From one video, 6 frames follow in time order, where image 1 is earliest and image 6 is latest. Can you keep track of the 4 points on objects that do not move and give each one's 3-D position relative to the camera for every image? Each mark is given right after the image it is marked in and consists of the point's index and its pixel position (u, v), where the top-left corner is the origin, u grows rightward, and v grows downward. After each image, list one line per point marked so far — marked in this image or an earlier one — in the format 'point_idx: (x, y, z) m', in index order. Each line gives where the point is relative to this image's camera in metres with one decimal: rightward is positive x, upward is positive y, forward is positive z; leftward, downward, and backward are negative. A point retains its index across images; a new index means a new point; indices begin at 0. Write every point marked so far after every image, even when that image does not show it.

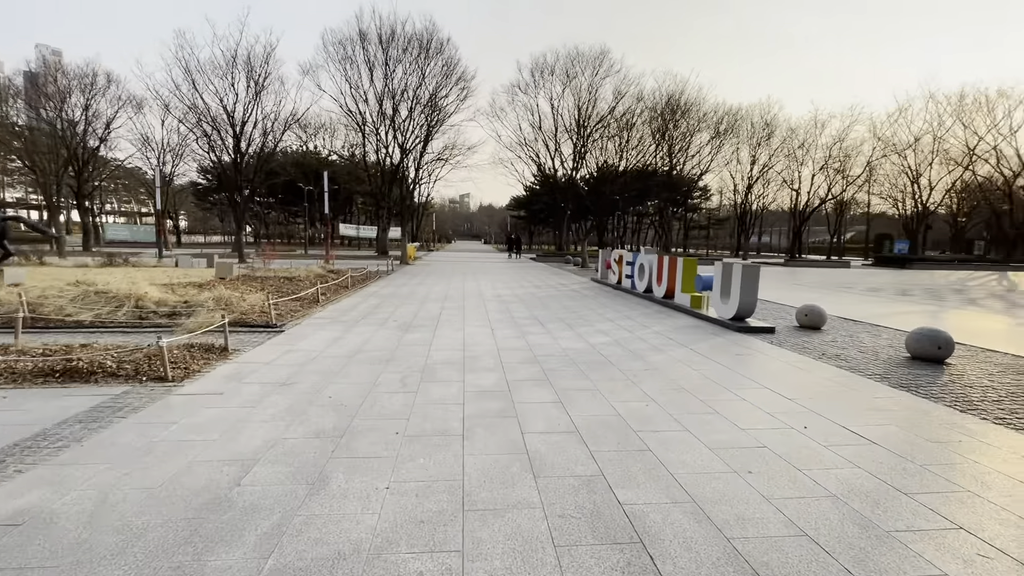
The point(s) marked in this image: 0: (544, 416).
0: (+0.3, -1.2, +4.4) m
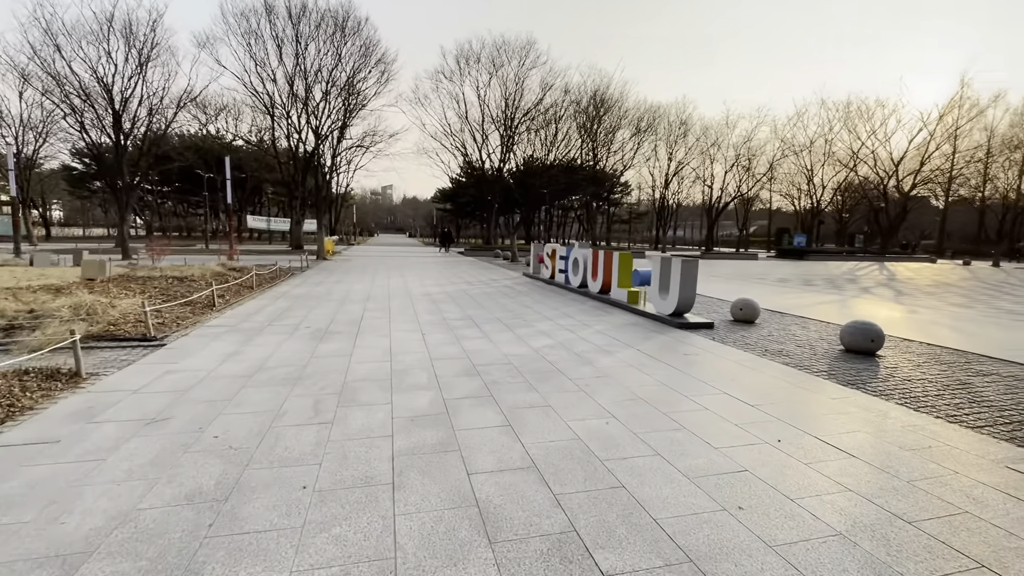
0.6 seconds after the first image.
0: (-0.2, -1.2, +3.6) m
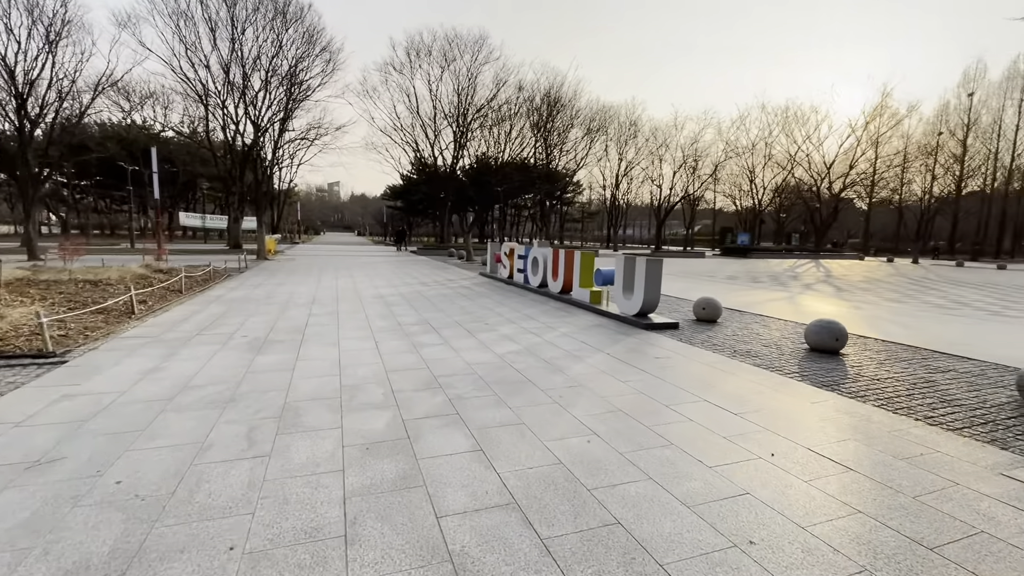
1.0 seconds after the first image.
0: (-0.3, -1.3, +3.1) m
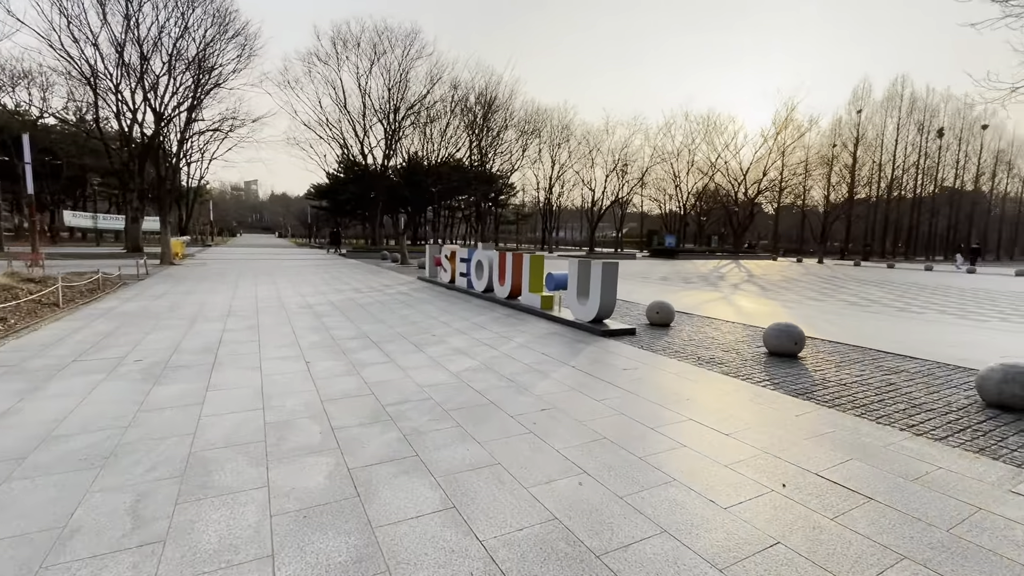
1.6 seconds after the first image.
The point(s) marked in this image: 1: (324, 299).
0: (-0.4, -1.4, +2.4) m
1: (-4.4, -0.3, +11.1) m
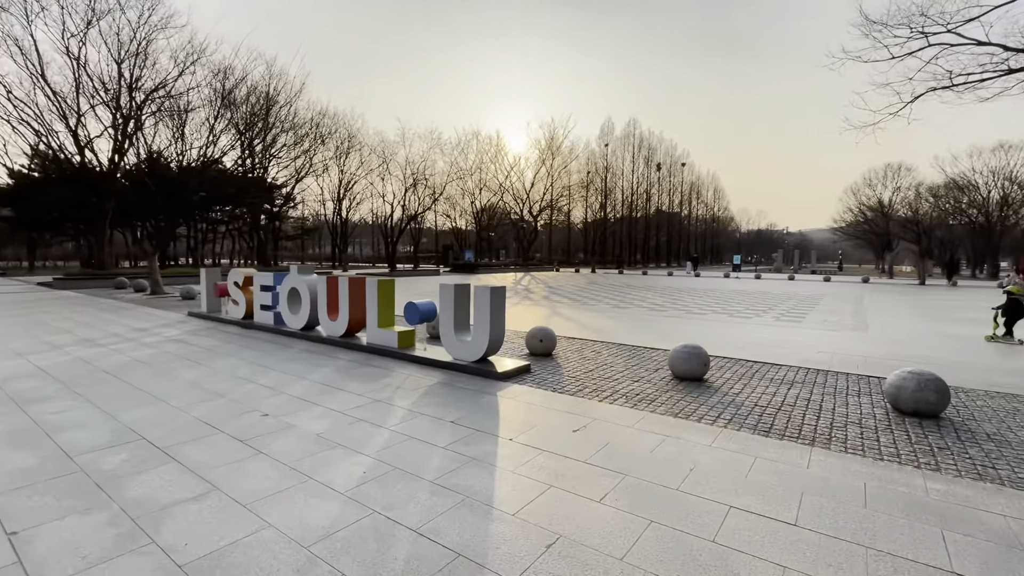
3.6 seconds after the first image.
0: (+0.5, -1.6, +0.6) m
1: (-6.9, -1.1, +6.7) m
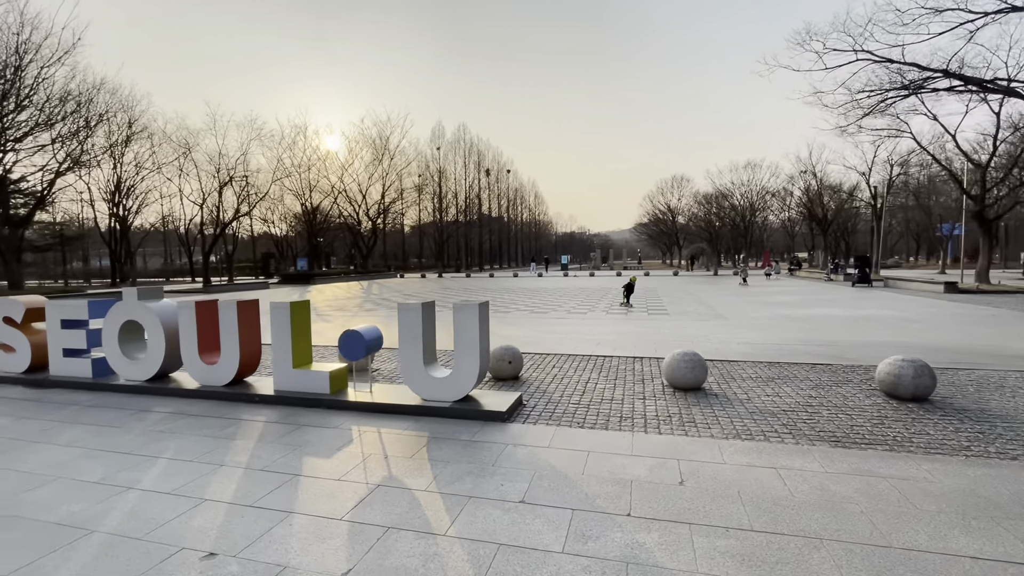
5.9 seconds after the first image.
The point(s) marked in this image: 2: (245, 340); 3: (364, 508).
0: (+2.5, -1.7, -0.2) m
1: (-6.5, -1.6, +3.0) m
2: (-3.4, -0.7, +6.1) m
3: (-1.1, -1.5, +3.3) m
